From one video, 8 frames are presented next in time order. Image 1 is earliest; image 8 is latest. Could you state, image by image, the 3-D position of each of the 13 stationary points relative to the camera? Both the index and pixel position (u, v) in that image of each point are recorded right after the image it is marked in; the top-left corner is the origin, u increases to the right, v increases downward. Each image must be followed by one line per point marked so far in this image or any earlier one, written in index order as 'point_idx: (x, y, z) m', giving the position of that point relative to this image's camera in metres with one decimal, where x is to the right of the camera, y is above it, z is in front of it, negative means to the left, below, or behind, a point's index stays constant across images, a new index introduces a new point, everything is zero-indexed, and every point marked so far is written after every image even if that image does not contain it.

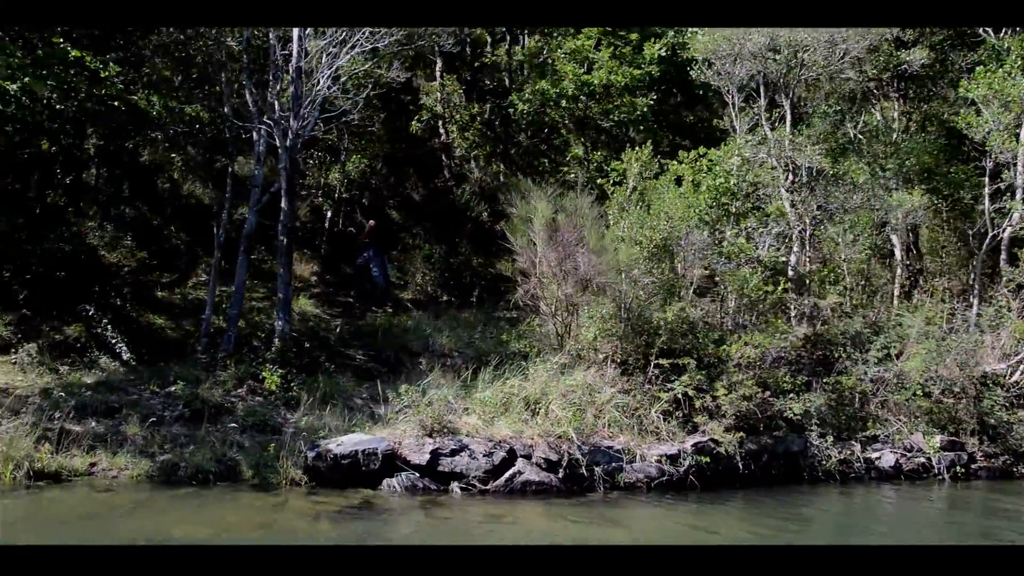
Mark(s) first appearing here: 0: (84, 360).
0: (-3.9, -0.6, +10.7) m
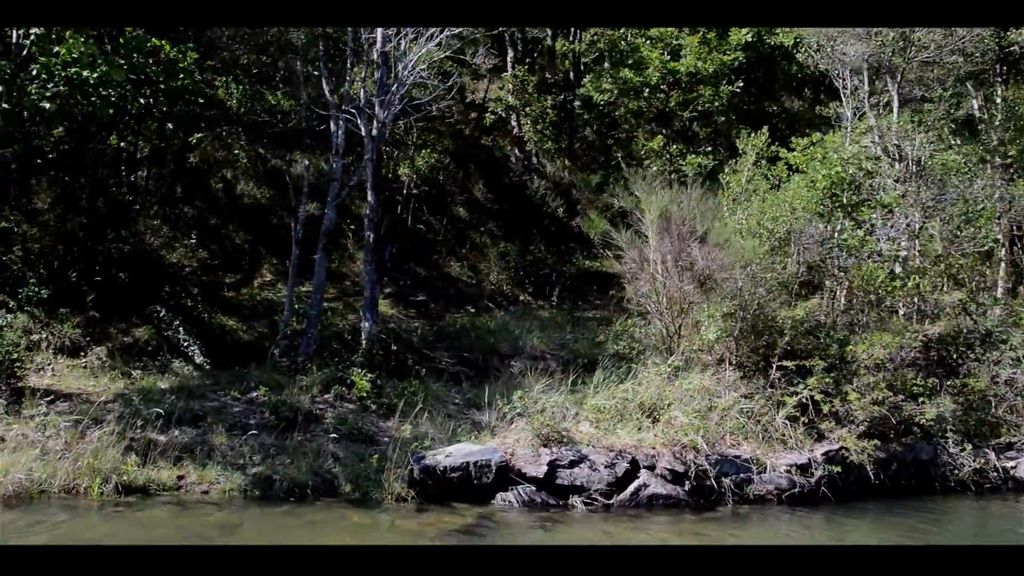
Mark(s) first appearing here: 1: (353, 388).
0: (-3.1, -0.6, +10.2) m
1: (-1.1, -0.7, +8.6) m
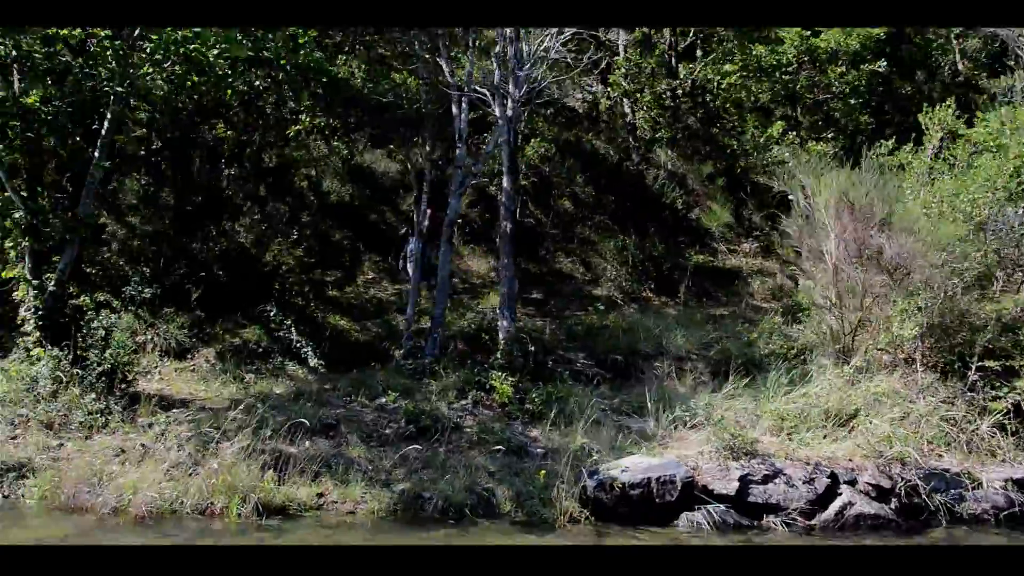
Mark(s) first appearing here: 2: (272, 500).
0: (-1.9, -0.6, +9.6) m
1: (-0.1, -0.7, +7.9) m
2: (-1.2, -1.1, +5.9) m
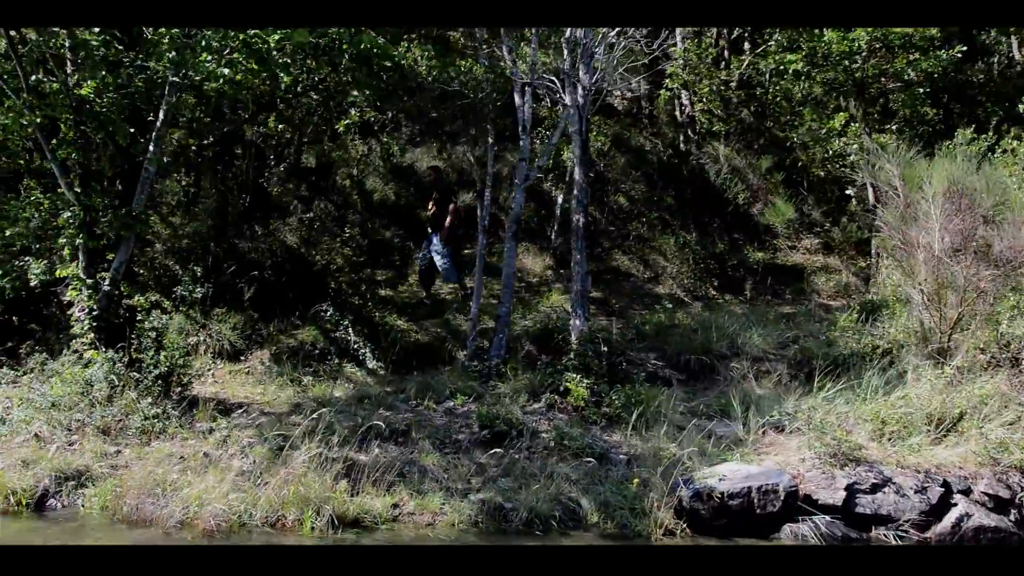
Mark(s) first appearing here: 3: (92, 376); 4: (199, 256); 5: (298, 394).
0: (-1.4, -0.6, +9.2) m
1: (+0.4, -0.7, +7.5) m
2: (-0.8, -1.0, +5.5) m
3: (-2.6, -0.5, +7.3) m
4: (-2.8, +0.3, +10.6) m
5: (-1.5, -0.8, +8.5) m
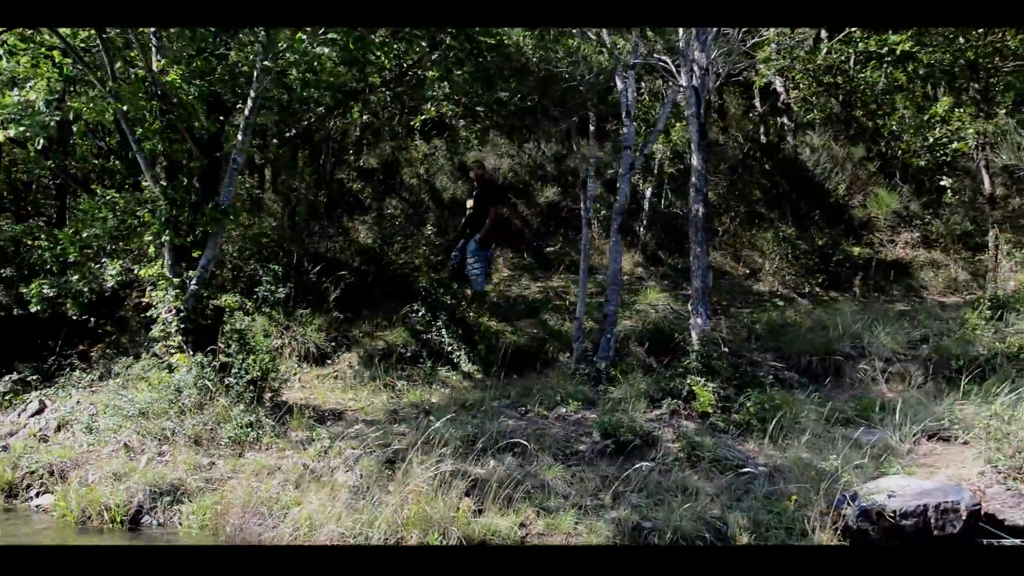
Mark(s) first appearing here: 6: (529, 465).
0: (-0.7, -0.6, +8.7) m
1: (+1.0, -0.7, +6.9) m
2: (-0.2, -1.0, +4.9) m
3: (-1.9, -0.5, +6.8) m
4: (-2.0, +0.3, +10.1) m
5: (-0.8, -0.7, +8.0) m
6: (+0.1, -0.9, +5.9) m
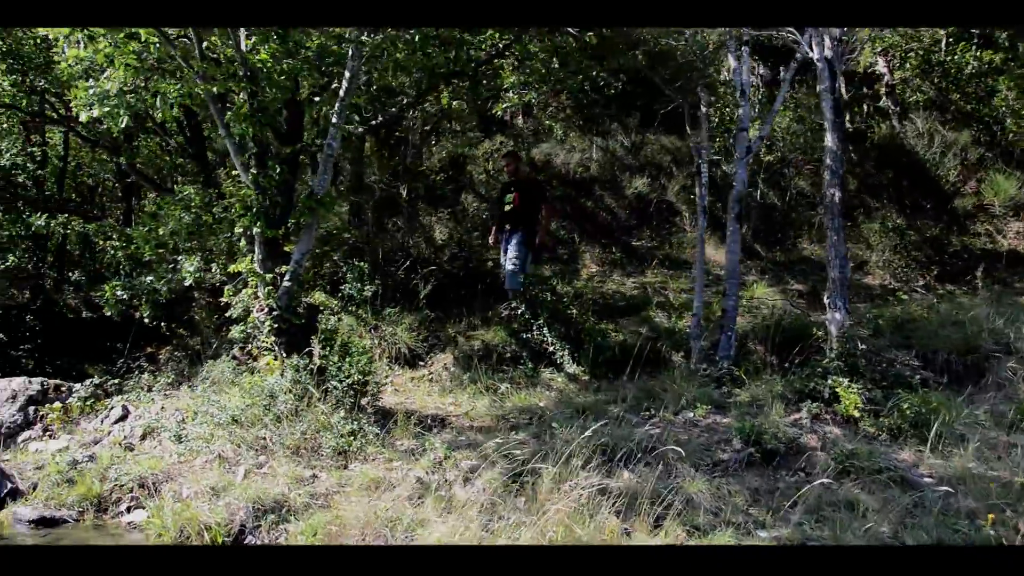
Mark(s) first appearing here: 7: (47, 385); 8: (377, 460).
0: (+0.1, -0.6, +8.1) m
1: (+1.7, -0.6, +6.2) m
2: (+0.4, -1.0, +4.4) m
3: (-1.3, -0.5, +6.3) m
4: (-1.2, +0.3, +9.6) m
5: (-0.1, -0.7, +7.4) m
6: (+0.7, -0.8, +5.3) m
7: (-3.1, -0.7, +8.0) m
8: (-0.7, -0.8, +5.9) m
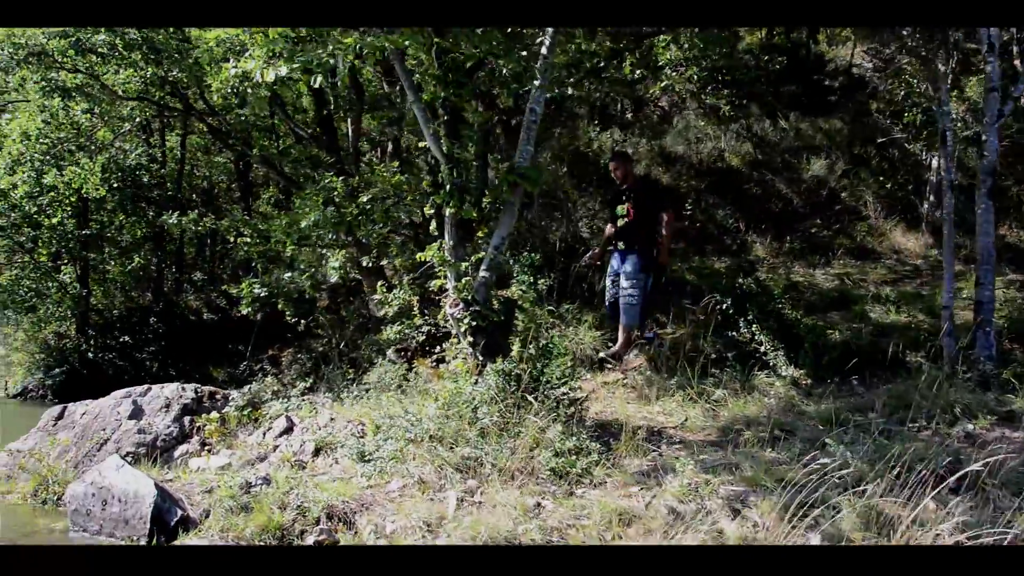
0: (+1.3, -0.5, +7.0) m
1: (+2.8, -0.6, +5.0) m
2: (+1.3, -0.9, +3.3) m
3: (-0.2, -0.5, +5.3) m
4: (+0.2, +0.3, +8.6) m
5: (+1.1, -0.7, +6.3) m
6: (+1.7, -0.8, +4.2) m
7: (-1.9, -0.6, +7.2) m
8: (+0.4, -0.8, +4.9) m
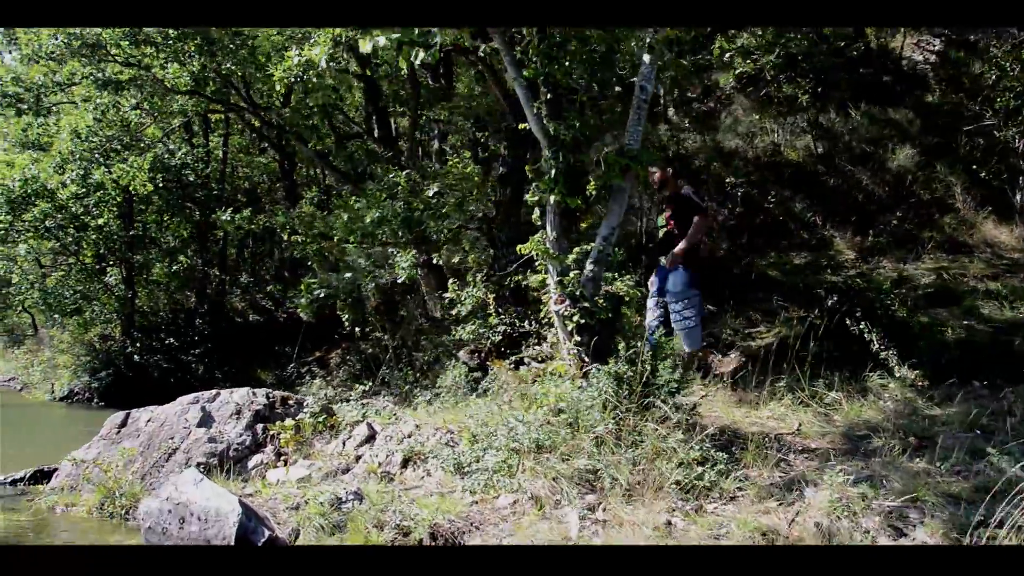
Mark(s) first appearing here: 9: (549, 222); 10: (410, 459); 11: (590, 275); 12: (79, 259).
0: (+1.8, -0.5, +6.5) m
1: (+3.2, -0.5, +4.4) m
2: (+1.7, -0.9, +2.7) m
3: (+0.3, -0.5, +4.8) m
4: (+0.7, +0.4, +8.1) m
5: (+1.6, -0.6, +5.8) m
6: (+2.1, -0.7, +3.6) m
7: (-1.4, -0.6, +6.7) m
8: (+0.8, -0.8, +4.3) m
9: (+0.1, +0.3, +5.4) m
10: (-0.5, -0.8, +5.4) m
11: (+0.3, +0.1, +5.3) m
12: (-5.0, +0.3, +13.7) m
